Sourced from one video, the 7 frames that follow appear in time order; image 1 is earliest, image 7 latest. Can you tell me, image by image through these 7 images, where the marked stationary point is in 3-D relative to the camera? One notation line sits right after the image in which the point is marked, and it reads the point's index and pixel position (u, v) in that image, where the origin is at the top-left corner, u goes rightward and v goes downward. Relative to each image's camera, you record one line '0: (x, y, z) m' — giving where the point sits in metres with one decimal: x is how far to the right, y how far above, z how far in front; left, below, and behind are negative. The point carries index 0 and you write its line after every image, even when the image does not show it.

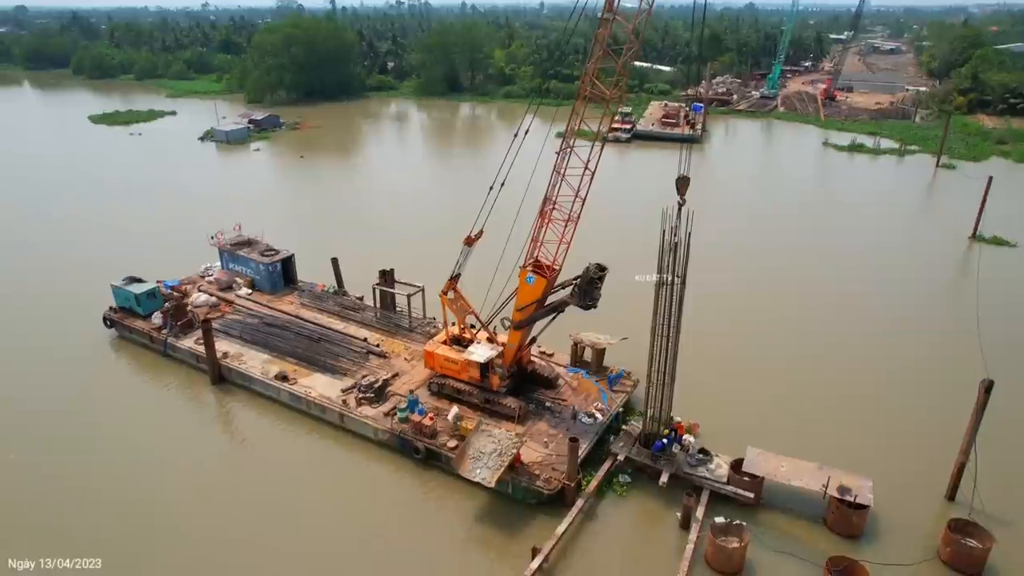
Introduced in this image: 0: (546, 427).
0: (+0.7, -3.2, +15.2) m
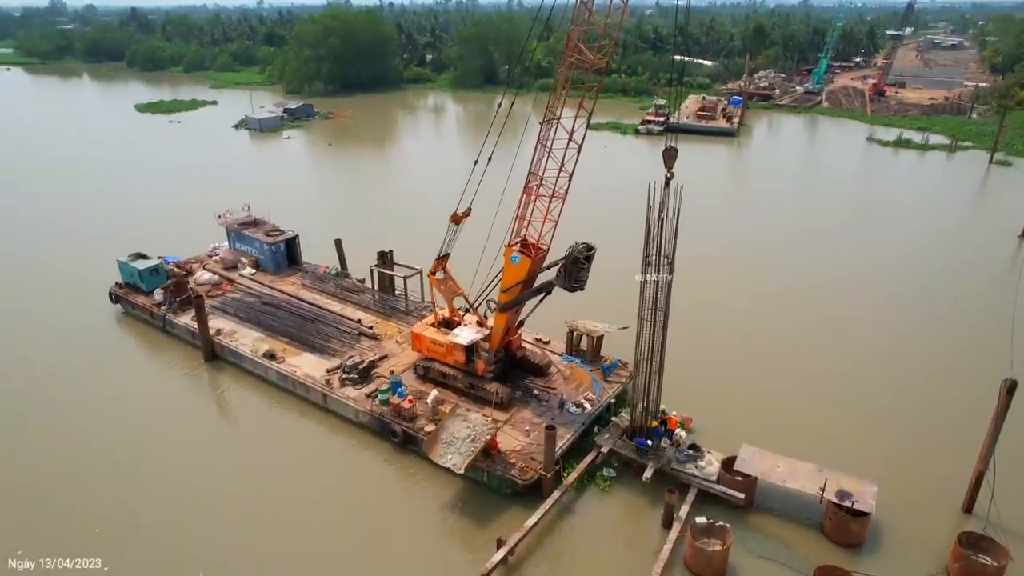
0: (+0.4, -2.8, +14.5) m
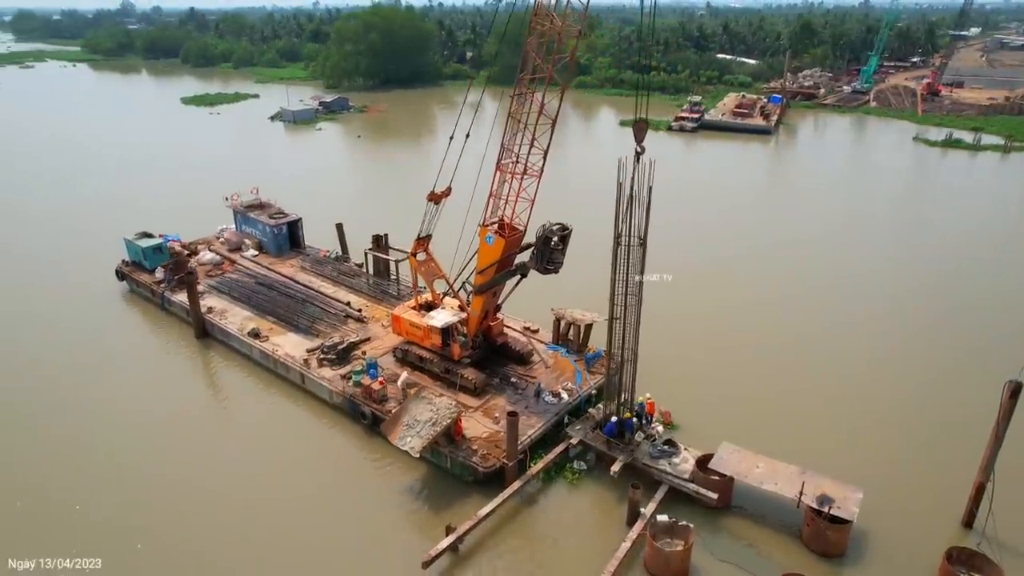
0: (-0.2, -2.4, +14.0) m
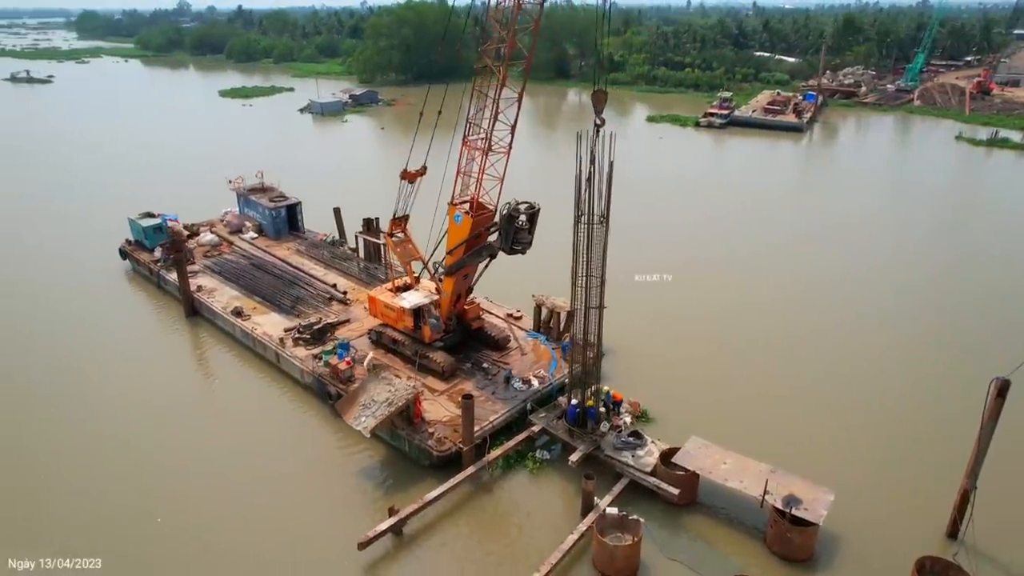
0: (-0.9, -2.1, +13.6) m
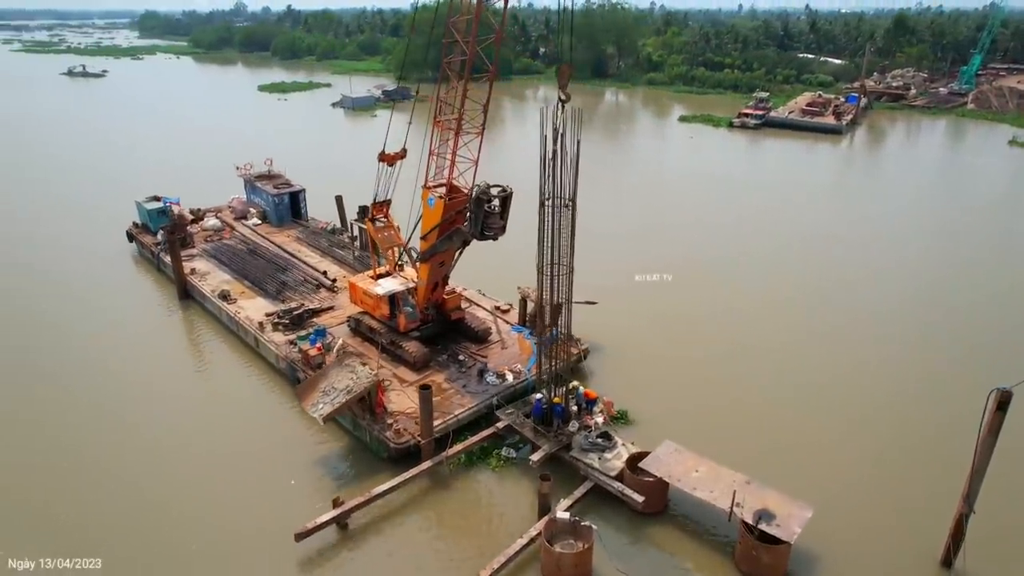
0: (-1.4, -1.8, +13.0) m
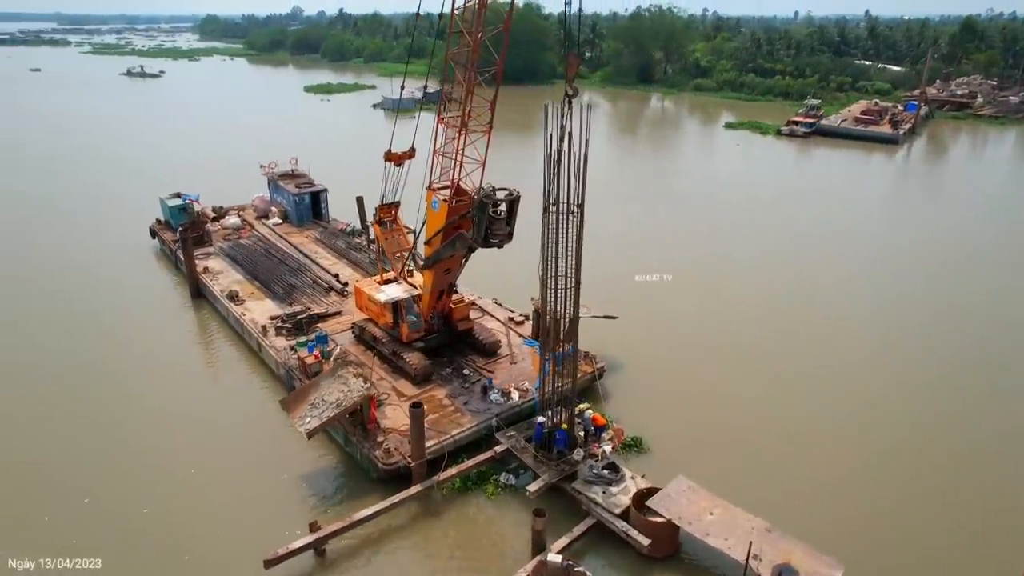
0: (-1.3, -2.0, +12.1) m
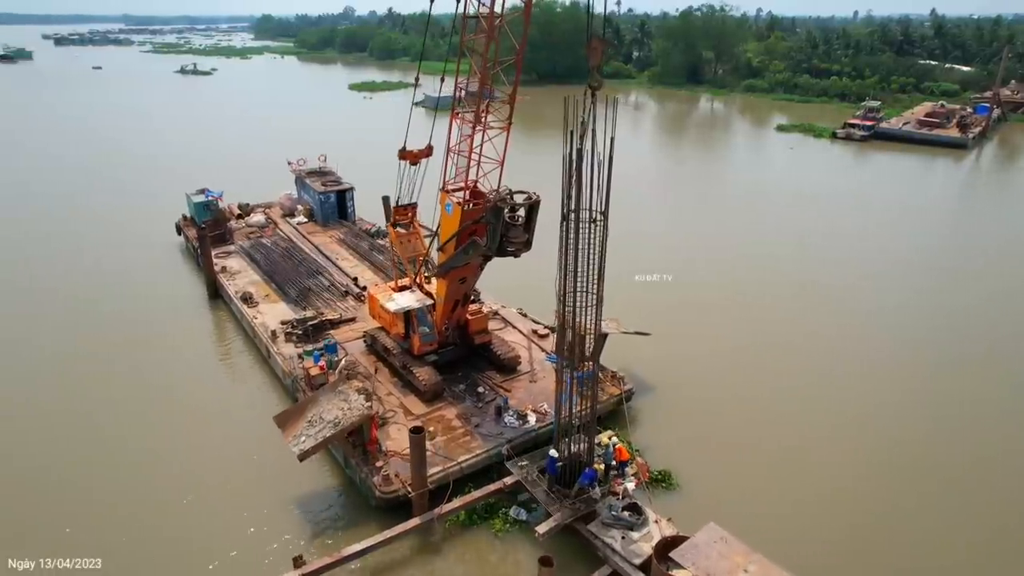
0: (-1.0, -2.2, +11.2) m
